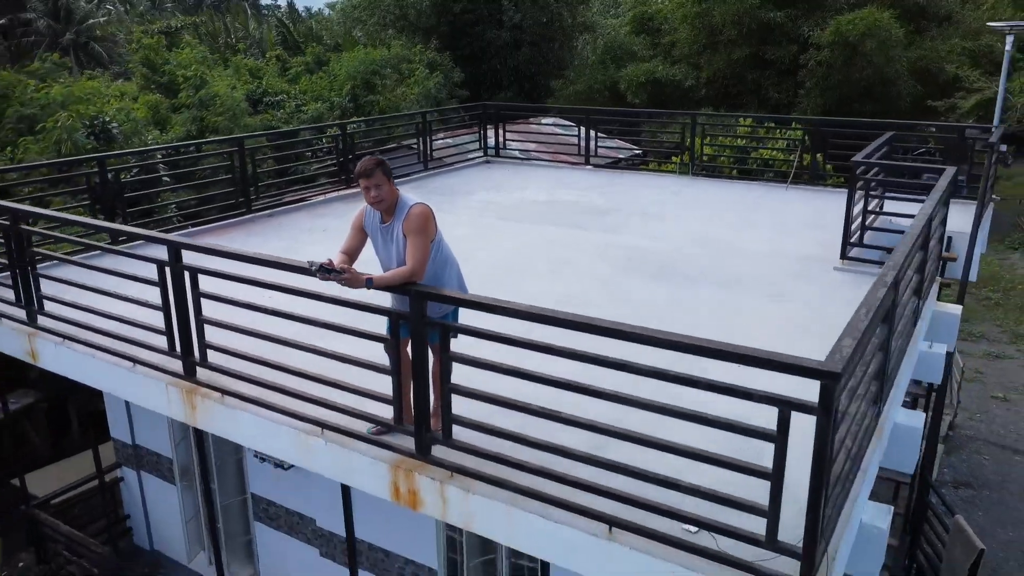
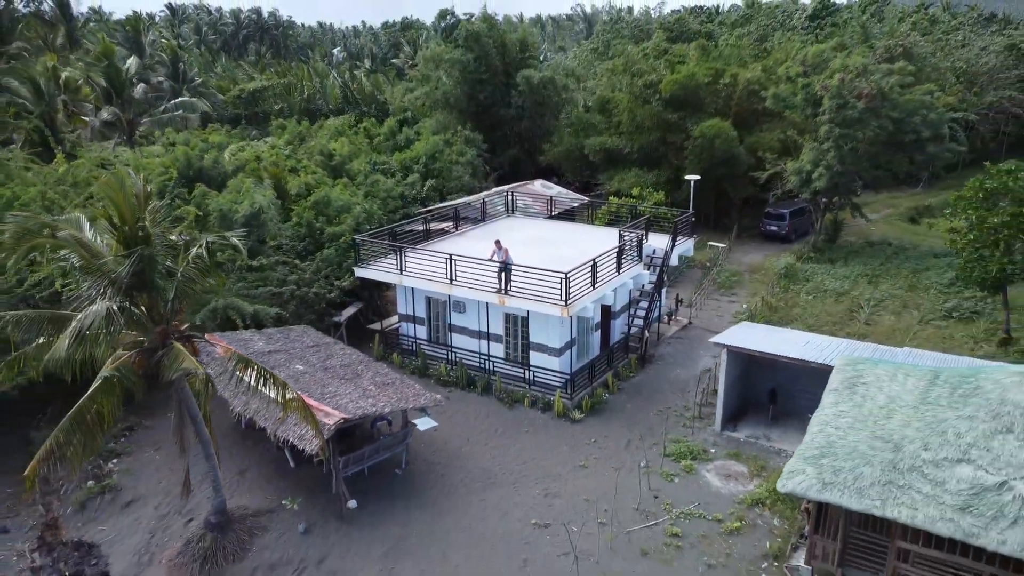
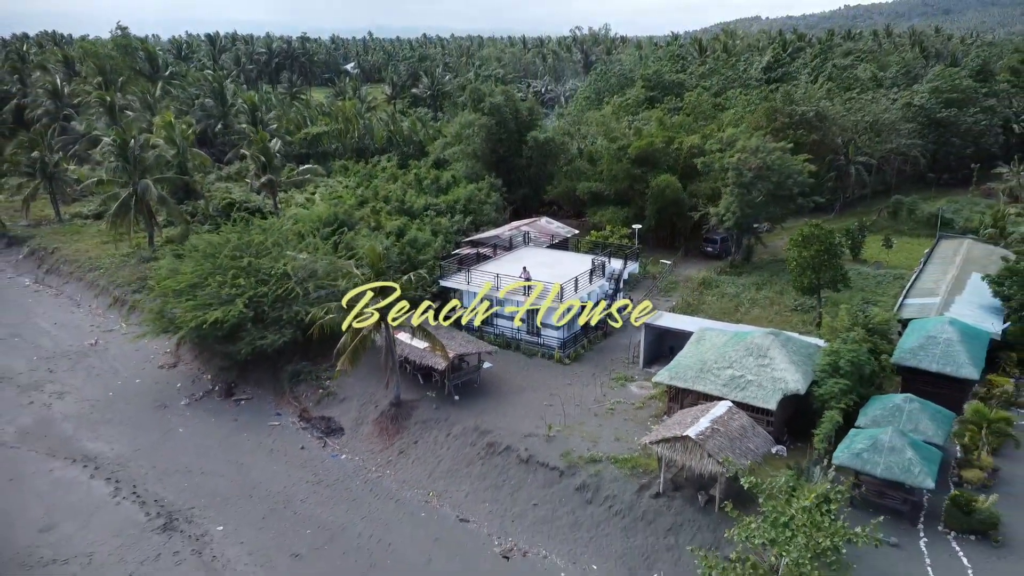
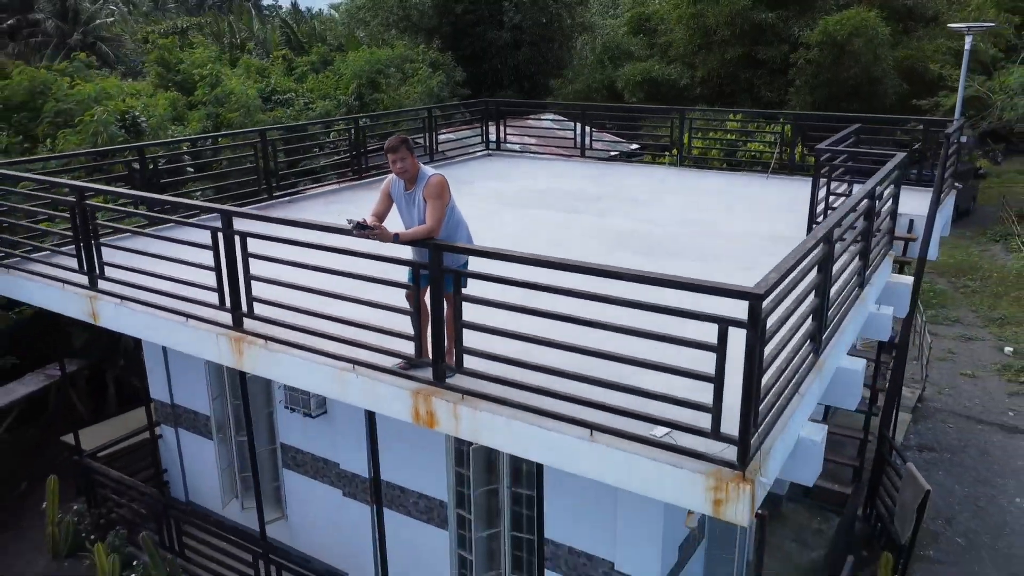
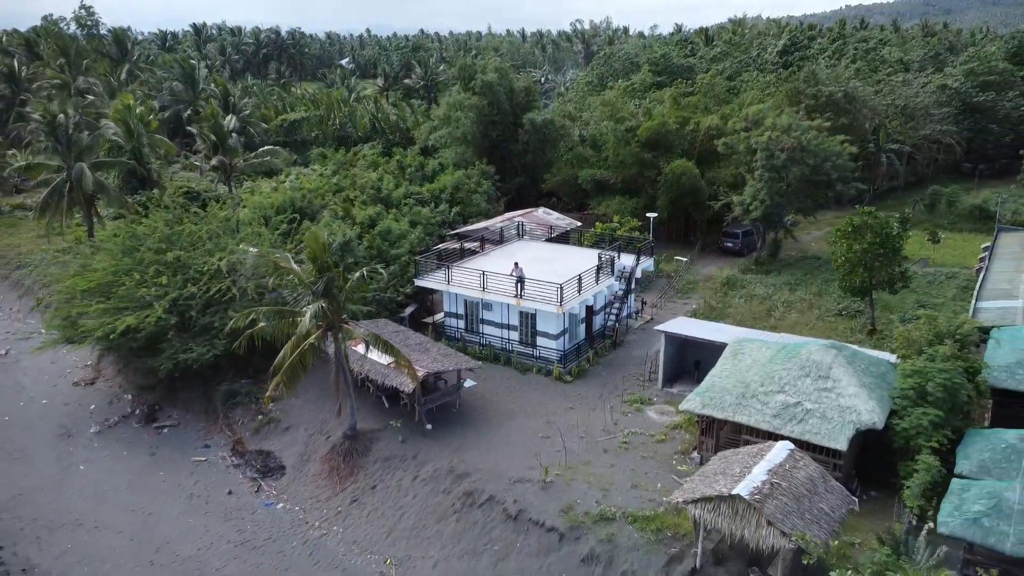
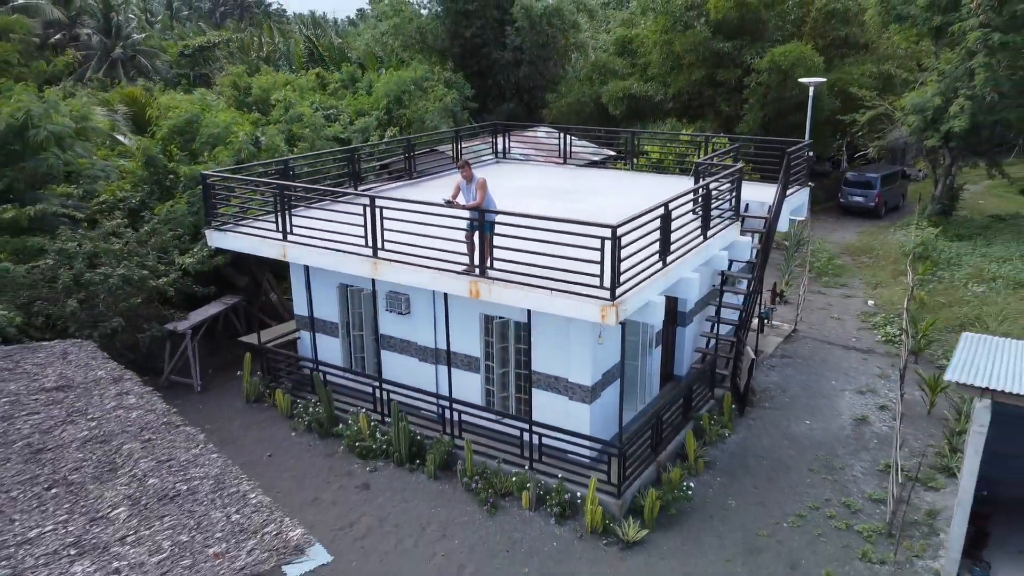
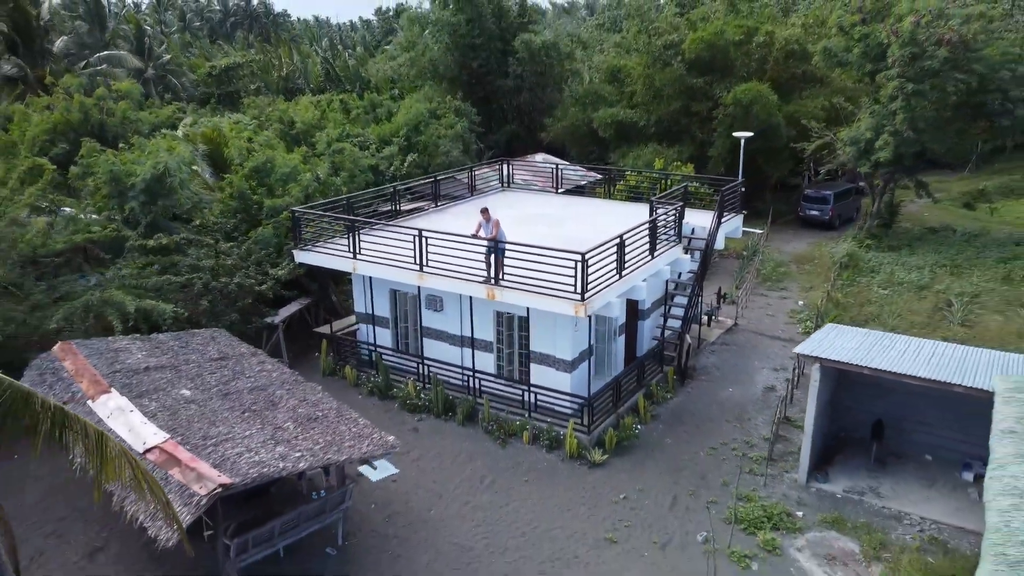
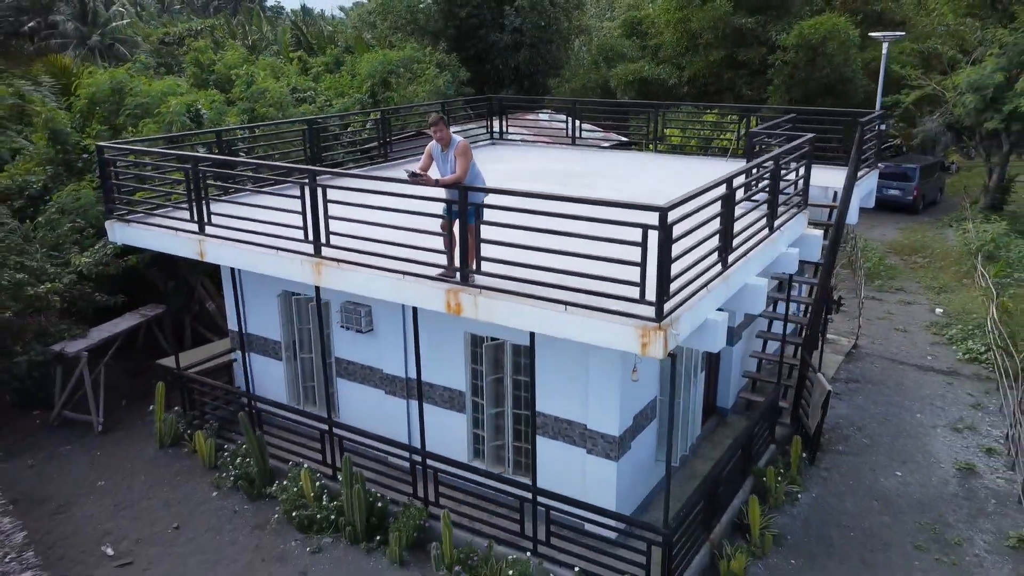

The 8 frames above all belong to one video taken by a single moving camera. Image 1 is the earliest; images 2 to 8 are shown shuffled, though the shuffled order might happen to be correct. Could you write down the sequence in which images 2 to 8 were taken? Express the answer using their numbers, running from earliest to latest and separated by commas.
4, 8, 6, 7, 2, 5, 3
